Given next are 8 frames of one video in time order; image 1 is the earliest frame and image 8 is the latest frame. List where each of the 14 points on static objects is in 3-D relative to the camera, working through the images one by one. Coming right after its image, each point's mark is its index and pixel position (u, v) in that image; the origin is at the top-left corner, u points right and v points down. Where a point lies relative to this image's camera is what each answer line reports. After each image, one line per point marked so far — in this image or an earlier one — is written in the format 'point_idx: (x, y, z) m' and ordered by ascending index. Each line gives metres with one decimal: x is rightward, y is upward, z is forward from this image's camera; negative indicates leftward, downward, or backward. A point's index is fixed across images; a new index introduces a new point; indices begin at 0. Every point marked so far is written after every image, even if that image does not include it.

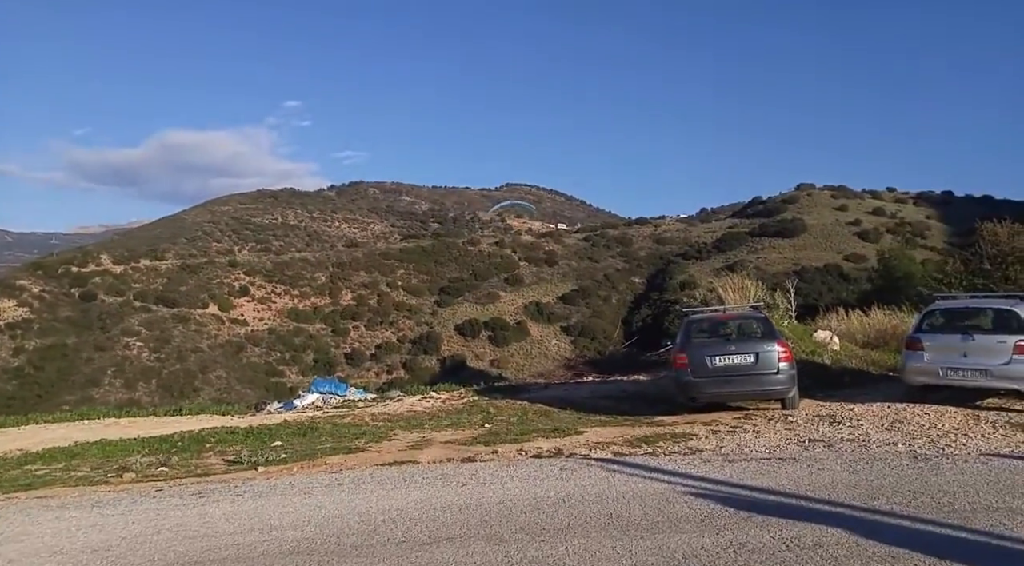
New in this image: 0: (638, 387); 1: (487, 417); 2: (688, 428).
0: (+2.1, -1.7, +13.5) m
1: (-0.3, -1.8, +10.9) m
2: (+1.8, -1.5, +8.4) m
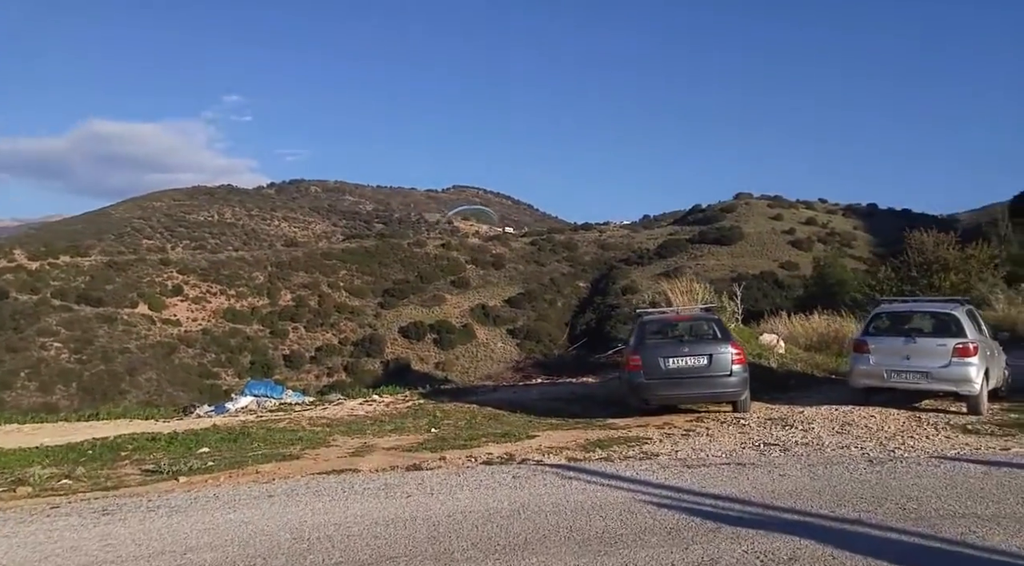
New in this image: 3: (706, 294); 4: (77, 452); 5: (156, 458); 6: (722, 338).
0: (+1.2, -1.8, +13.3) m
1: (-1.0, -1.8, +10.4) m
2: (+1.3, -1.5, +8.1) m
3: (+3.9, -0.2, +16.1) m
4: (-4.8, -1.9, +9.4) m
5: (-3.8, -1.9, +8.9) m
6: (+2.3, -0.6, +9.0) m
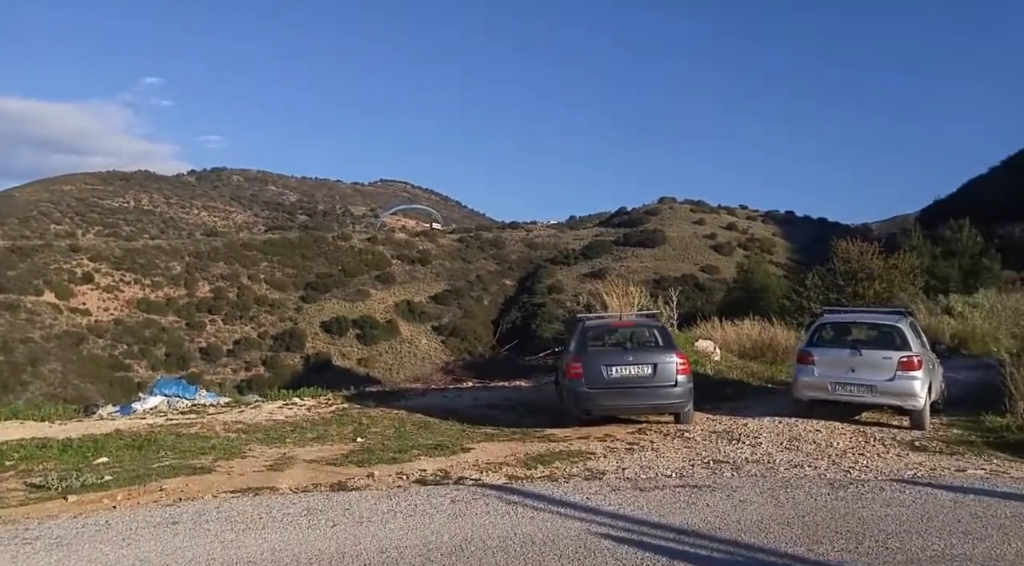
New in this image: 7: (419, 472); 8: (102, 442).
0: (+0.1, -1.8, +12.8) m
1: (-1.8, -1.8, +9.8) m
2: (+0.7, -1.6, +7.7) m
3: (+2.6, -0.3, +15.8) m
4: (-5.6, -1.8, +8.4) m
5: (-4.4, -1.8, +8.0) m
6: (+1.7, -0.7, +8.7) m
7: (-0.7, -1.5, +6.6) m
8: (-4.6, -1.8, +9.3) m
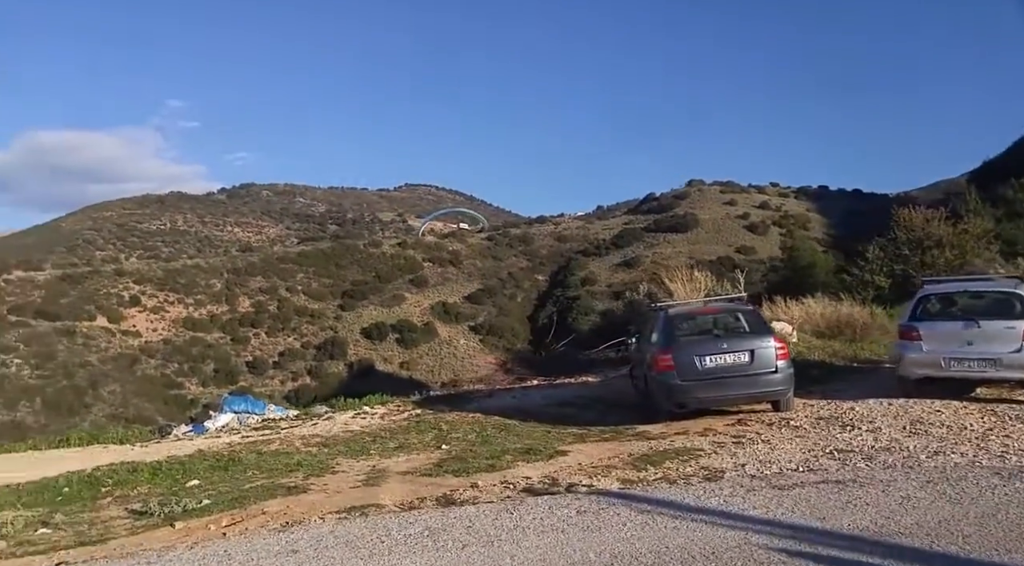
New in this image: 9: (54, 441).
0: (+1.3, -1.7, +12.5) m
1: (-0.8, -1.8, +9.5) m
2: (+1.6, -1.4, +7.3) m
3: (+3.7, 0.0, +15.4) m
4: (-4.6, -2.1, +8.3) m
5: (-3.5, -2.0, +7.9) m
6: (+2.5, -0.5, +8.3) m
7: (+0.1, -1.5, +6.3) m
8: (-3.6, -2.0, +9.2) m
9: (-7.9, -2.6, +13.7) m
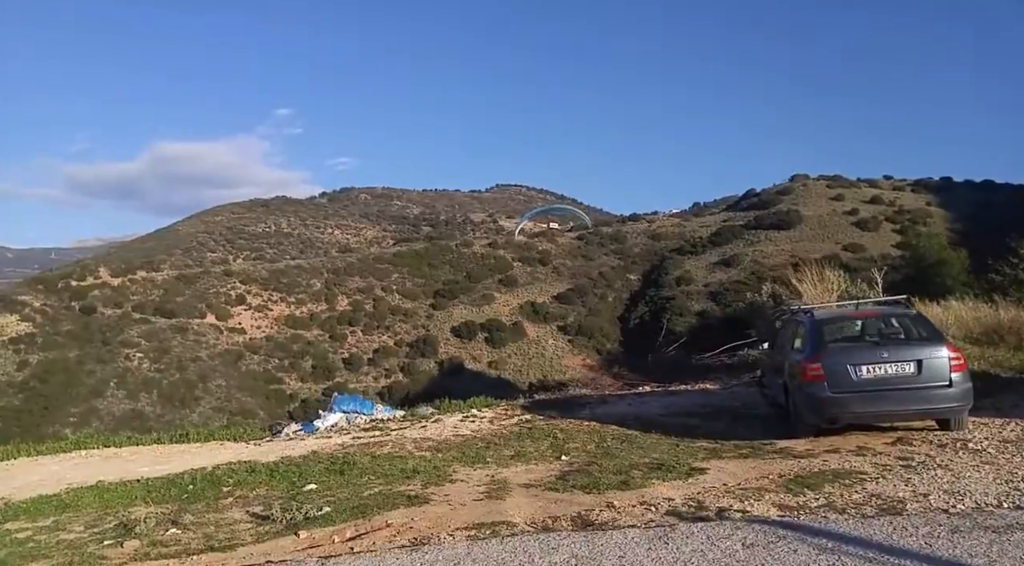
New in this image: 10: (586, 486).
0: (+2.9, -1.7, +11.7) m
1: (+0.5, -1.8, +9.0) m
2: (+2.7, -1.4, +6.6) m
3: (+5.7, 0.0, +14.3) m
4: (-3.4, -2.1, +8.3) m
5: (-2.3, -2.0, +7.7) m
6: (+3.7, -0.5, +7.4) m
7: (+1.1, -1.5, +5.7) m
8: (-2.3, -2.0, +9.0) m
9: (-6.0, -2.6, +14.0) m
10: (+0.6, -1.6, +6.6) m
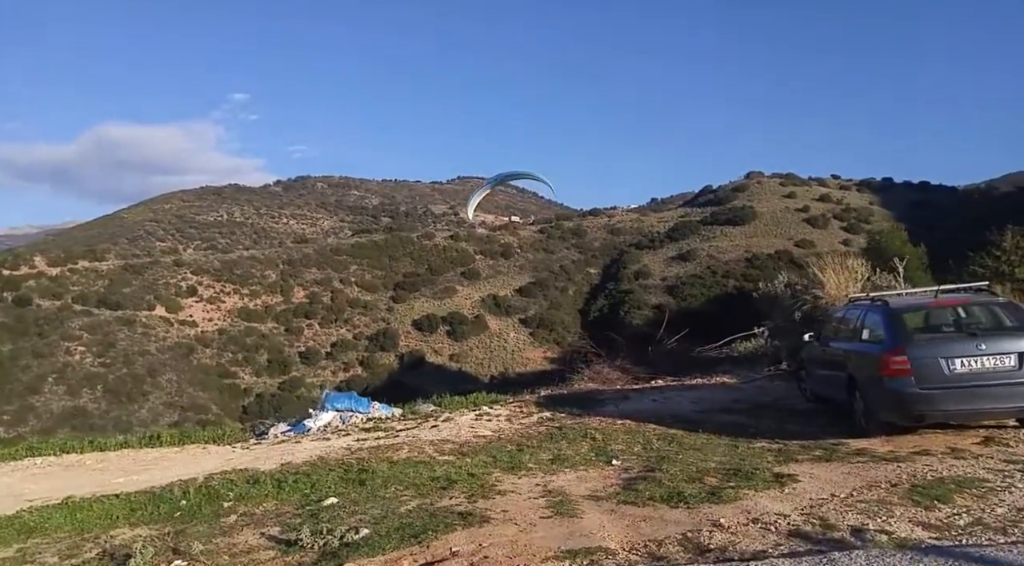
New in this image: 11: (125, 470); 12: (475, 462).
0: (+3.2, -1.5, +11.0) m
1: (+0.9, -1.7, +8.3) m
2: (+3.2, -1.3, +5.9) m
3: (+5.8, +0.2, +13.8) m
4: (-2.9, -2.0, +7.3) m
5: (-1.9, -1.9, +6.8) m
6: (+4.2, -0.4, +6.8) m
7: (+1.6, -1.4, +4.9) m
8: (-1.9, -1.9, +8.1) m
9: (-5.9, -2.4, +12.9) m
10: (+1.1, -1.5, +5.8) m
11: (-4.5, -2.2, +9.7) m
12: (-0.4, -1.8, +8.1) m
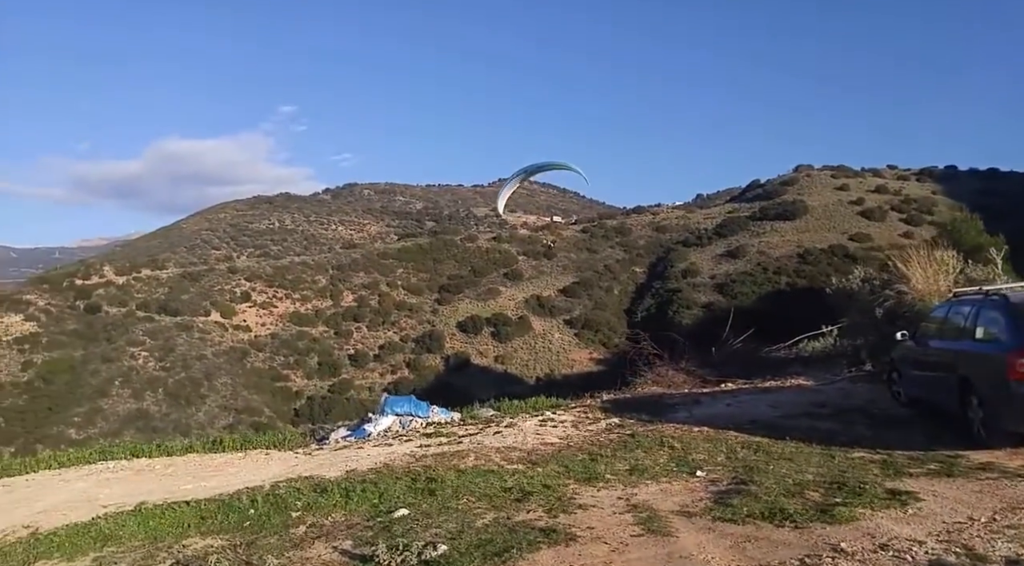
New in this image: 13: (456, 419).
0: (+4.0, -1.5, +10.4) m
1: (+1.6, -1.6, +7.7) m
2: (+3.7, -1.3, +5.2) m
3: (+6.8, +0.2, +13.0) m
4: (-2.3, -2.0, +7.0) m
5: (-1.2, -1.9, +6.4) m
6: (+4.8, -0.3, +6.1) m
7: (+2.1, -1.4, +4.4) m
8: (-1.2, -1.9, +7.7) m
9: (-4.9, -2.5, +12.7) m
10: (+1.7, -1.5, +5.2) m
11: (-3.7, -2.3, +9.4) m
12: (+0.3, -1.8, +7.6) m
13: (-0.8, -2.1, +12.4) m
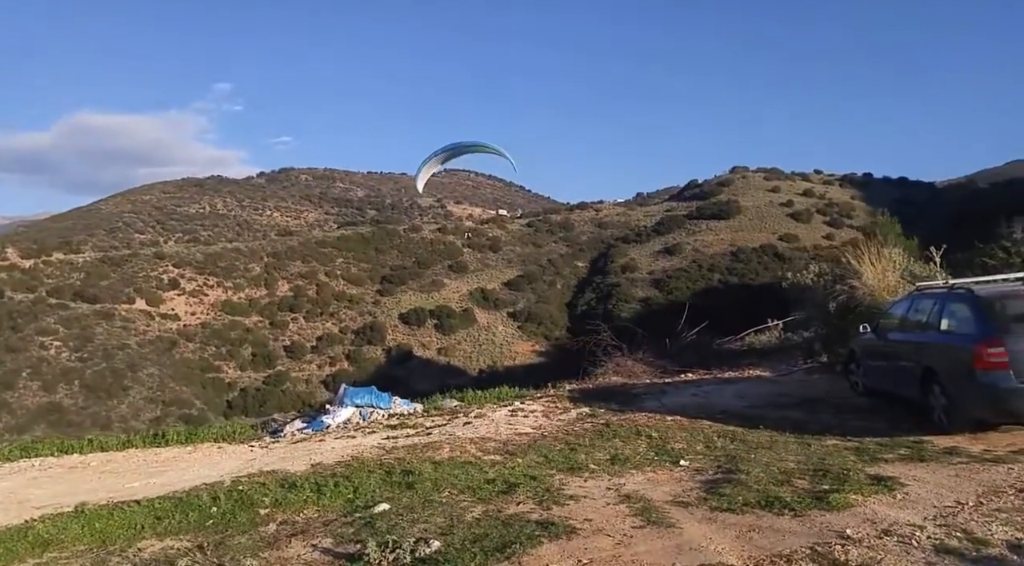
0: (+3.6, -1.4, +10.6) m
1: (+1.4, -1.6, +7.8) m
2: (+3.7, -1.2, +5.4) m
3: (+6.2, +0.3, +13.4) m
4: (-2.4, -1.9, +6.7) m
5: (-1.3, -1.8, +6.2) m
6: (+4.7, -0.3, +6.3) m
7: (+2.2, -1.3, +4.4) m
8: (-1.4, -1.8, +7.5) m
9: (-5.4, -2.3, +12.3) m
10: (+1.7, -1.4, +5.3) m
11: (-4.0, -2.1, +9.1) m
12: (+0.2, -1.7, +7.6) m
13: (-1.3, -1.9, +12.2) m
